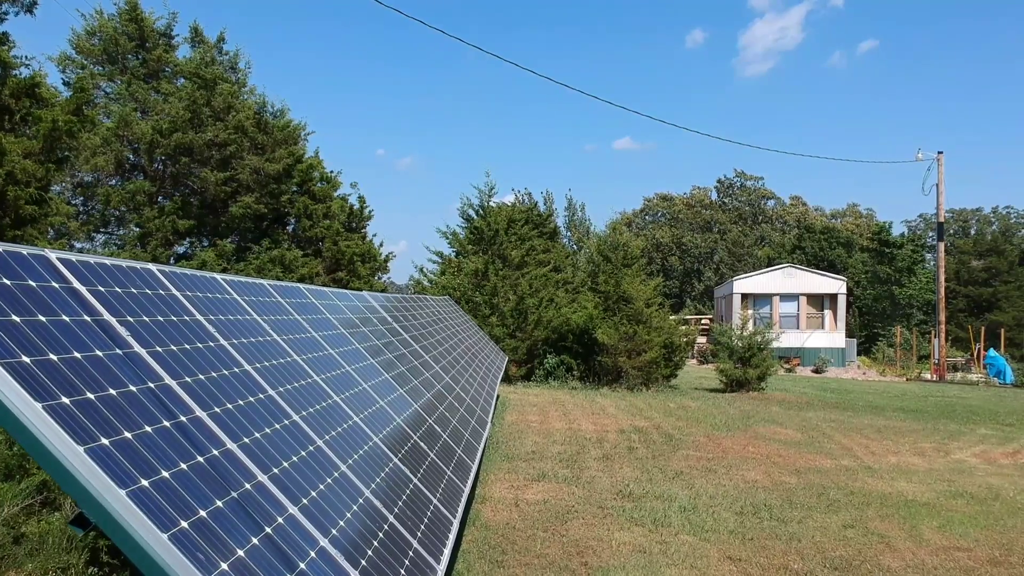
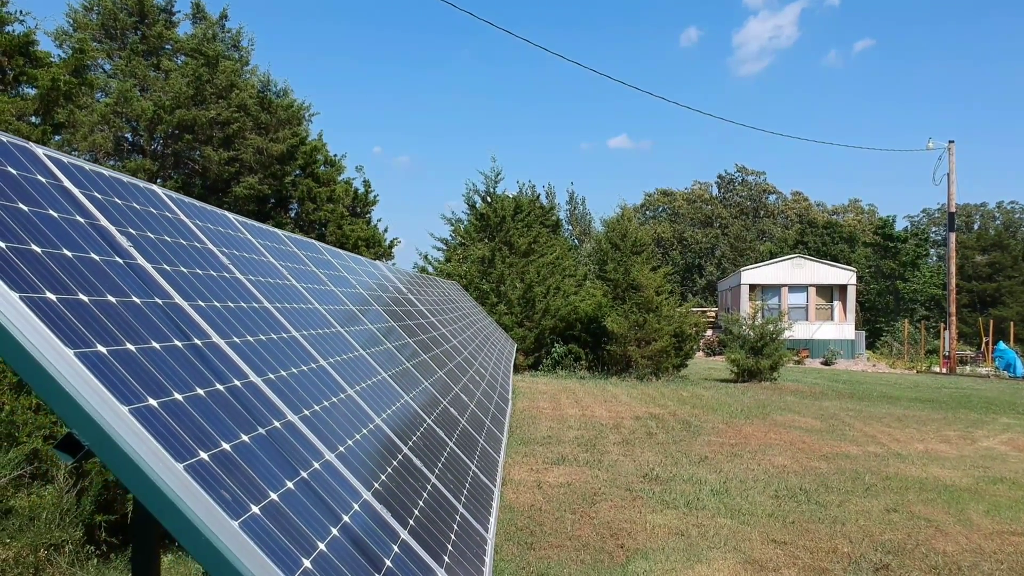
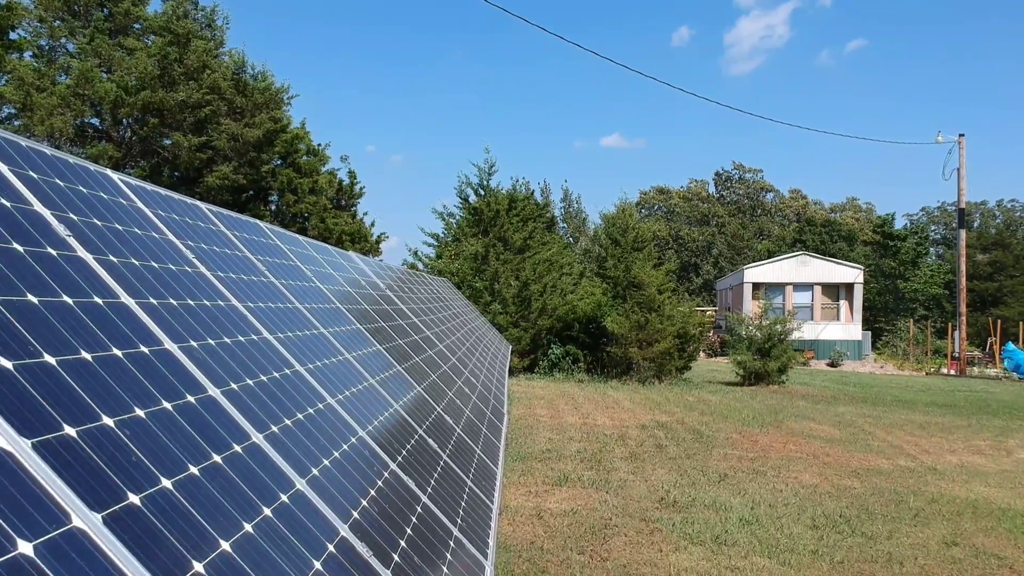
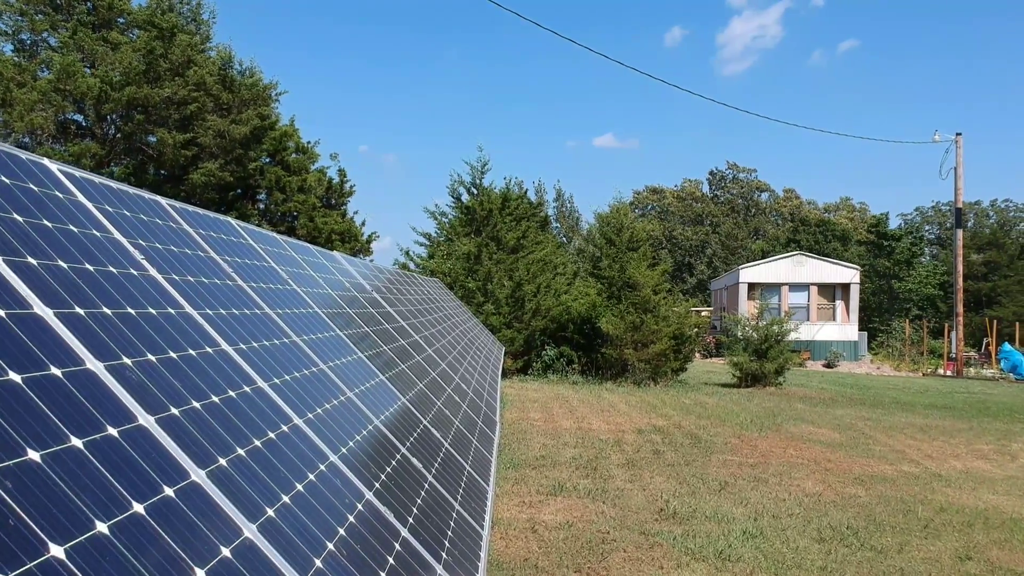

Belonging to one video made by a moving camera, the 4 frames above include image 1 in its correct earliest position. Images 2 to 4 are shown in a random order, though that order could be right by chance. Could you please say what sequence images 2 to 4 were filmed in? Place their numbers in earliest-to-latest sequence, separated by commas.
2, 3, 4
